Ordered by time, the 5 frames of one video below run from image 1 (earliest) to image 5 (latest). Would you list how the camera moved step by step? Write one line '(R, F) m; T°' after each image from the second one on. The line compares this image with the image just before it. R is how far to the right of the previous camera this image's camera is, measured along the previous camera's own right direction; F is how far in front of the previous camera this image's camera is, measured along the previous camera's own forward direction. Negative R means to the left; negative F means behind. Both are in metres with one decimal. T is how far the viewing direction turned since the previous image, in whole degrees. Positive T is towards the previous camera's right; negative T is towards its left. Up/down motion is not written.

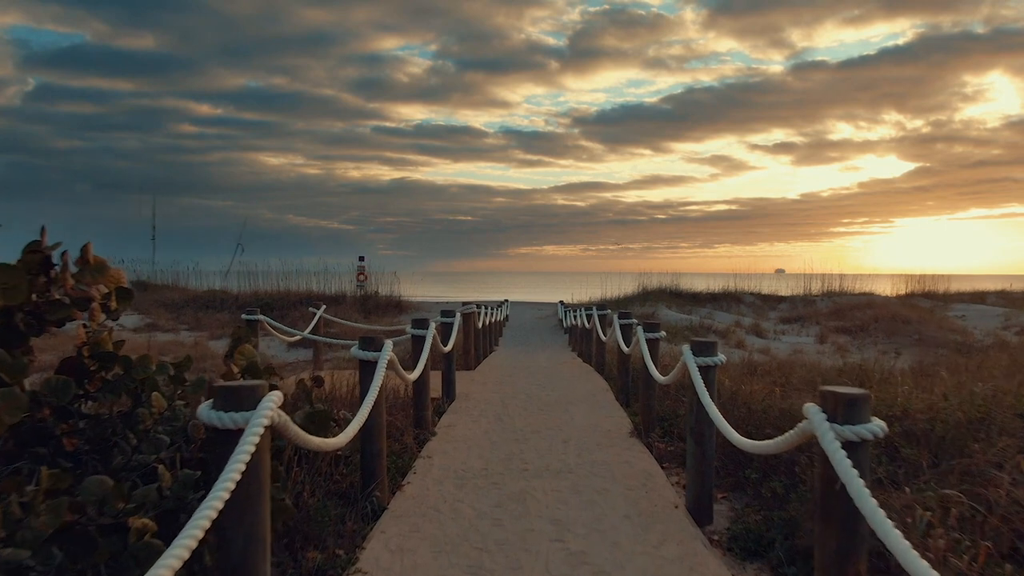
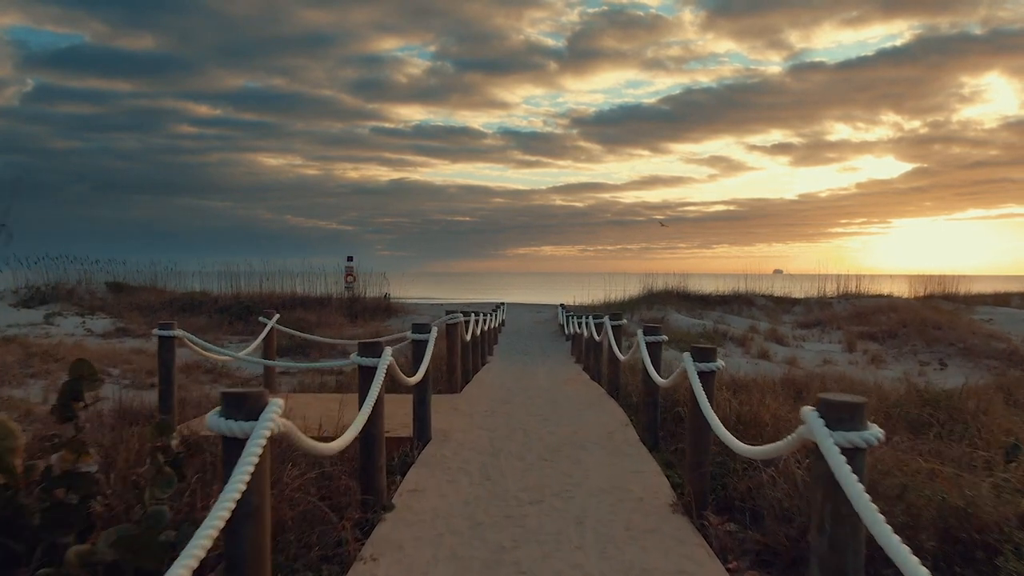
(+0.1, +1.9) m; 0°
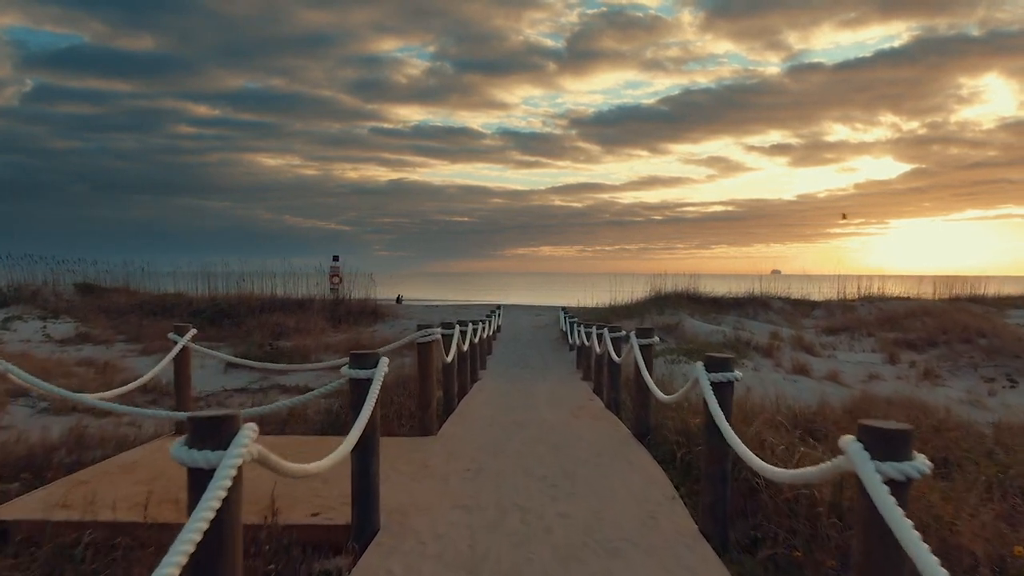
(0.0, +2.2) m; 0°
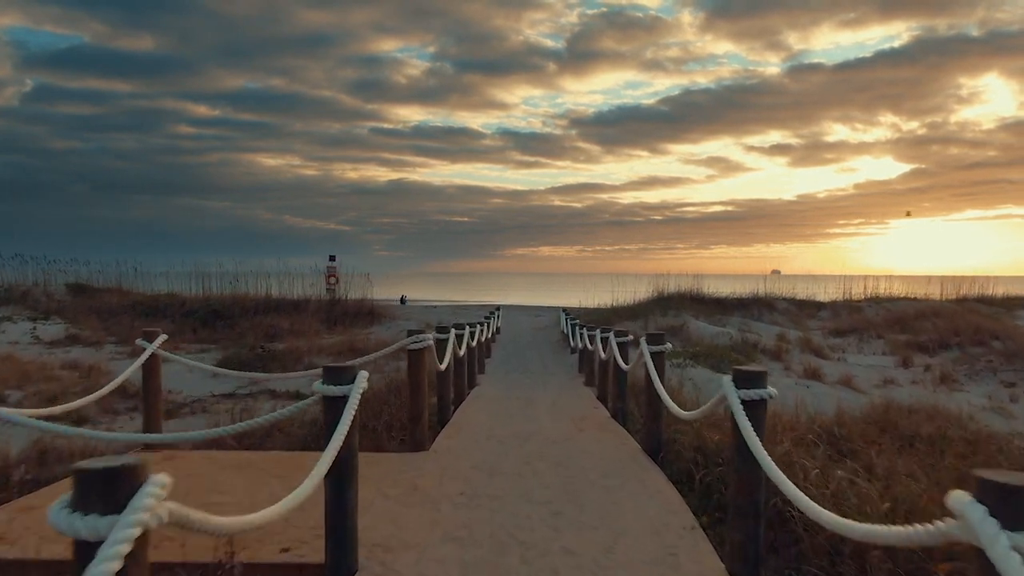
(0.0, +0.6) m; 0°
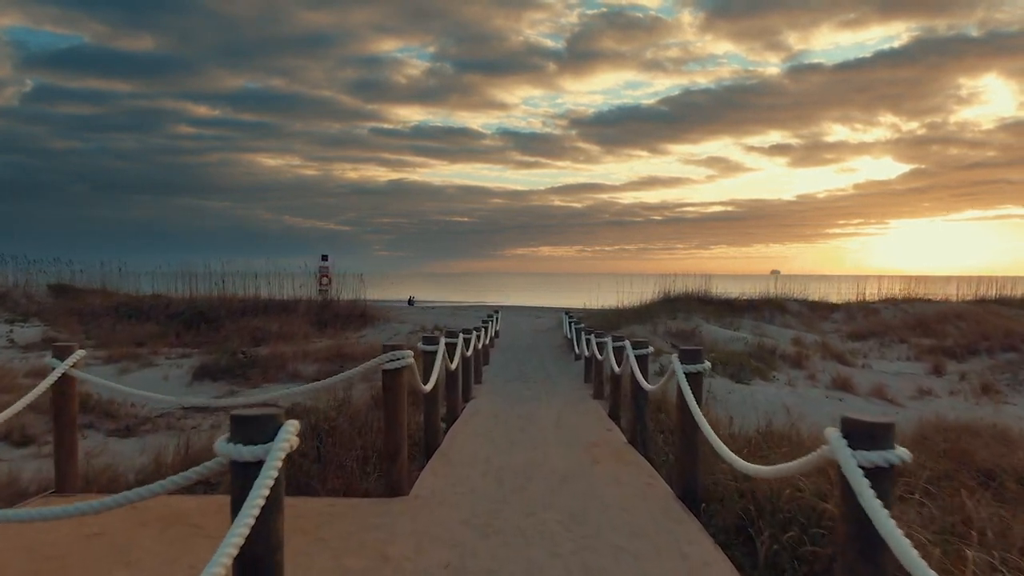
(0.0, +1.2) m; 0°
